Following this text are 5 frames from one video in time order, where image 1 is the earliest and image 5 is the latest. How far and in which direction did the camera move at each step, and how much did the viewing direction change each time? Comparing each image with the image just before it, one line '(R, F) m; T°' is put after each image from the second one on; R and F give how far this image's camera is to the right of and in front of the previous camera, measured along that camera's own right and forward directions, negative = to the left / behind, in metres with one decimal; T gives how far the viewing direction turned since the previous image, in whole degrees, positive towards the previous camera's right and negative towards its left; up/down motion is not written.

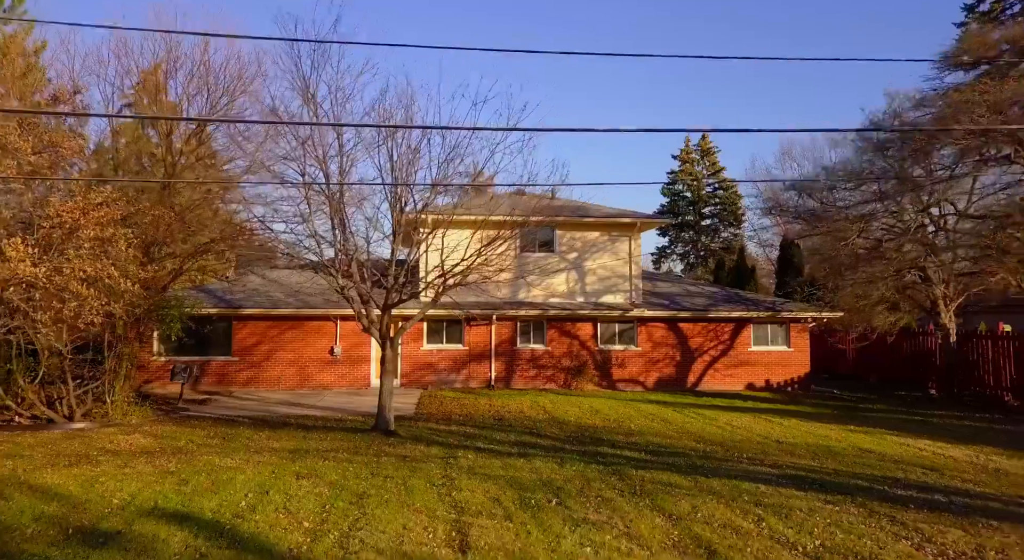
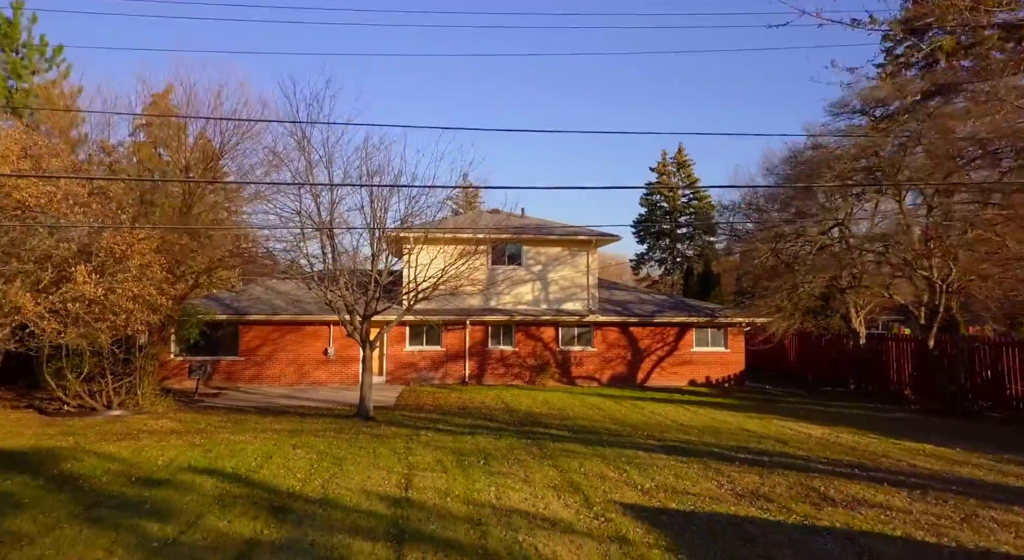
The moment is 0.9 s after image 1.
(+0.9, -2.7) m; 0°
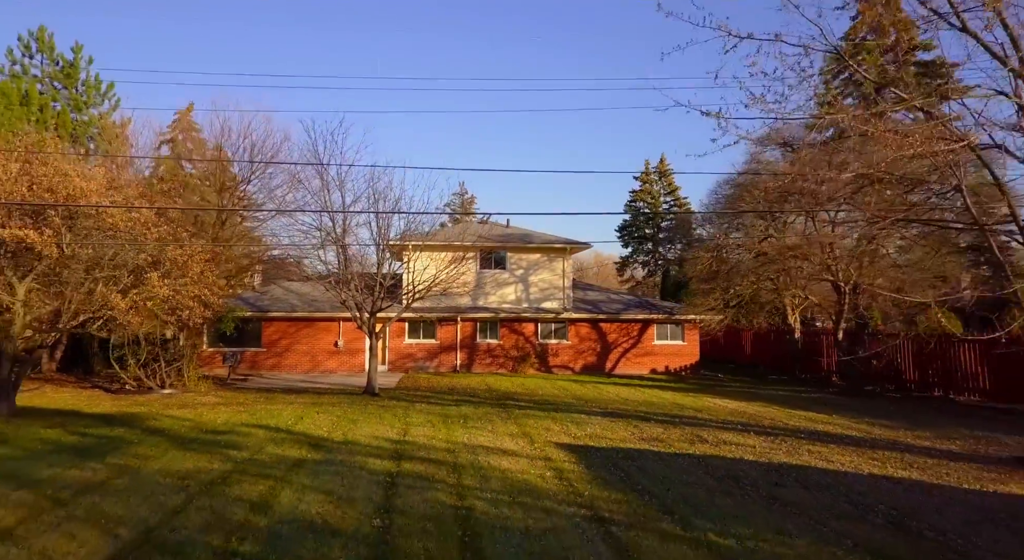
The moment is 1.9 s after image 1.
(+0.5, -3.4) m; 0°
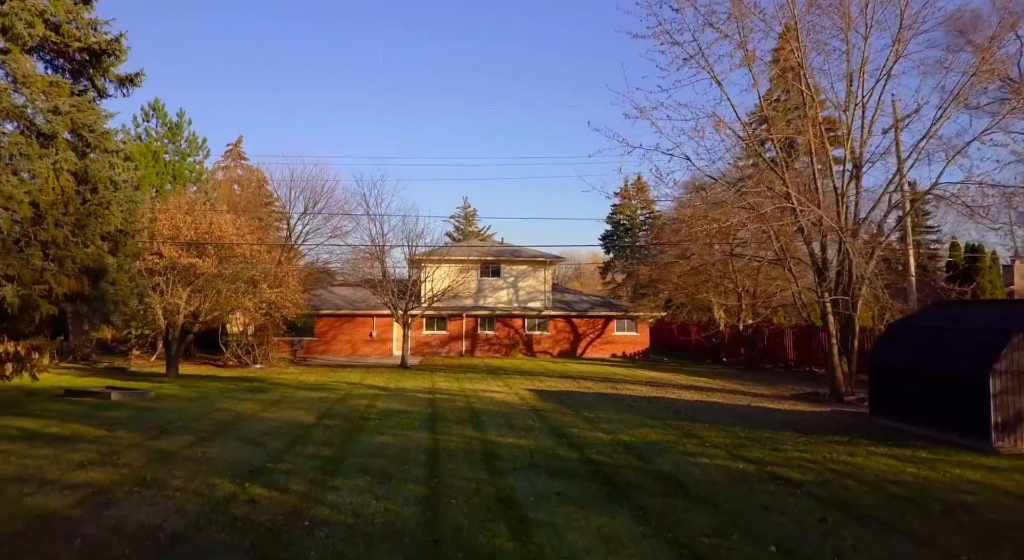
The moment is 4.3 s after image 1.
(+0.4, -7.6) m; 0°
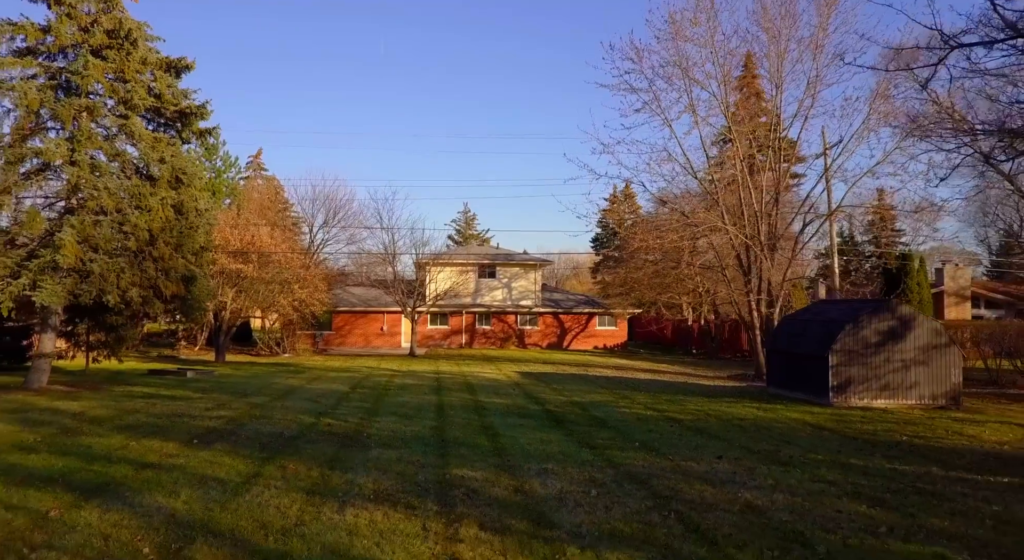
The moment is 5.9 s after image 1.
(+0.4, -4.3) m; 0°
